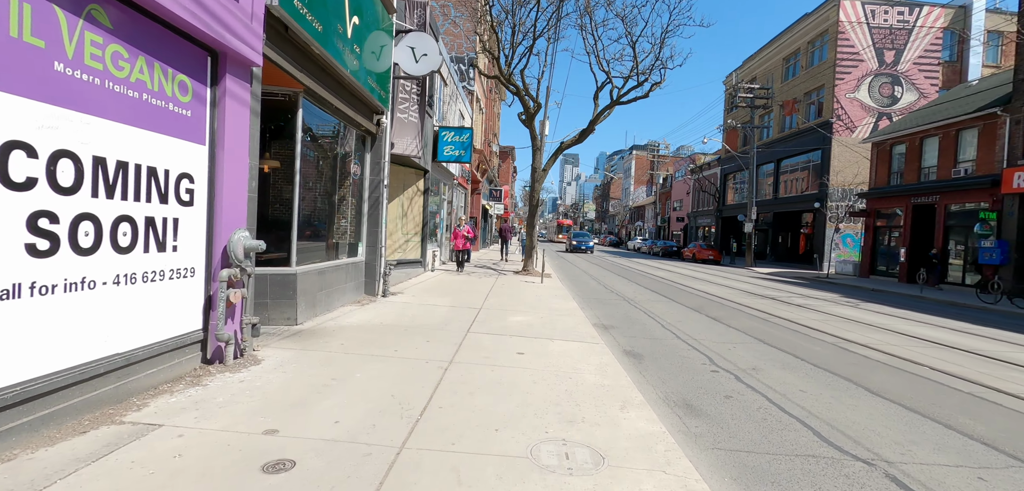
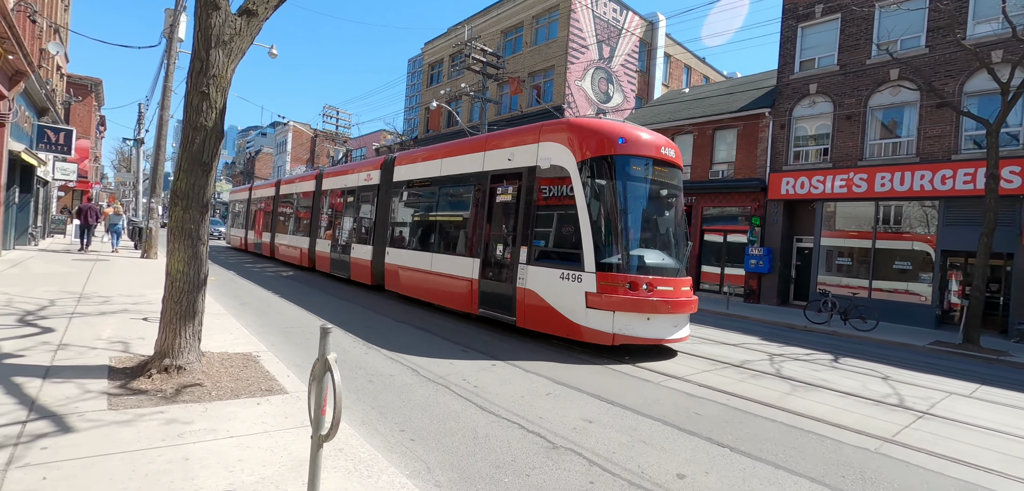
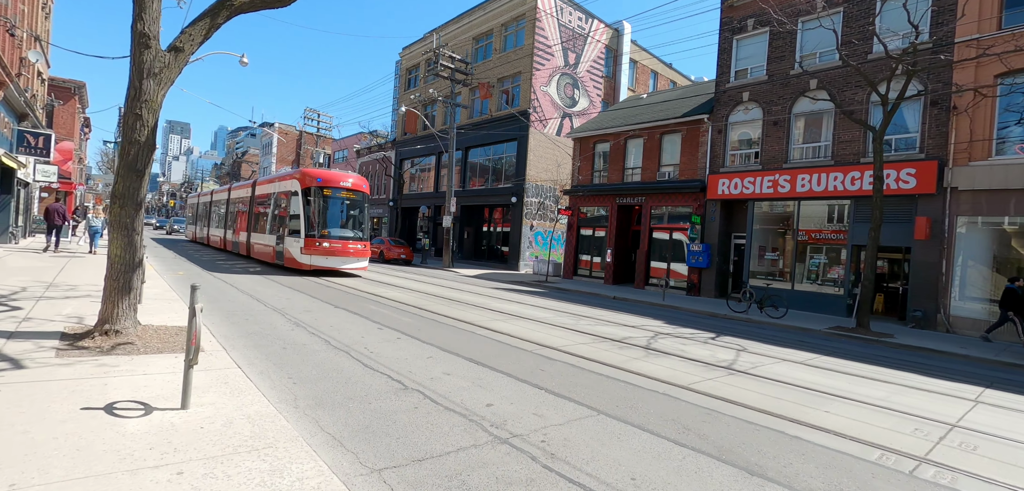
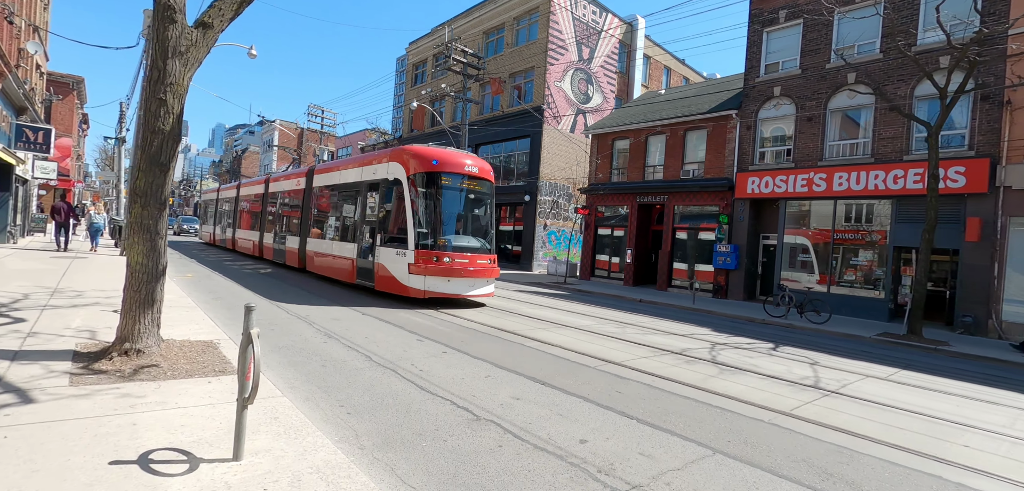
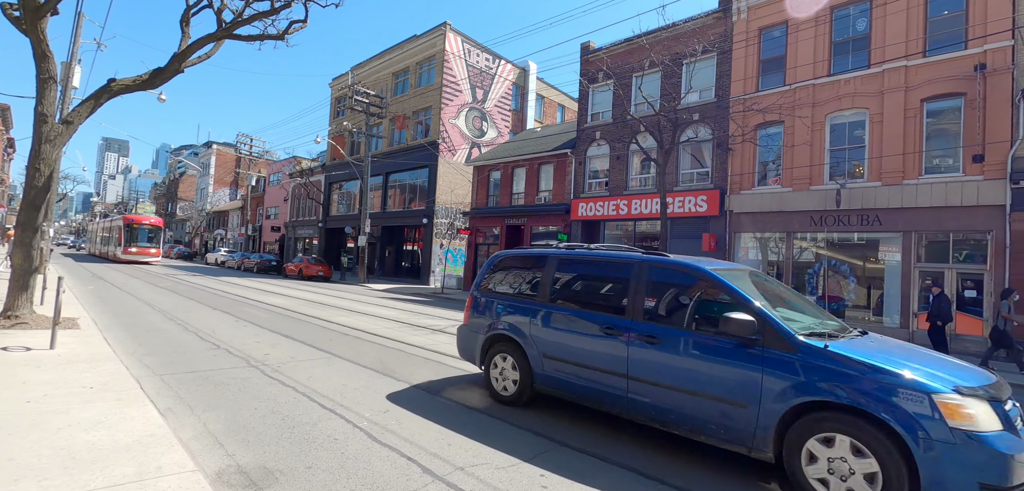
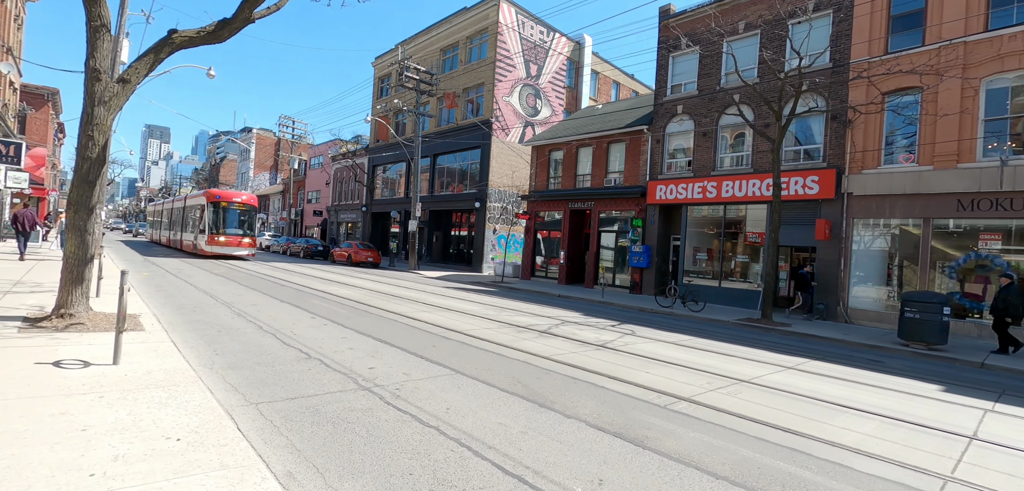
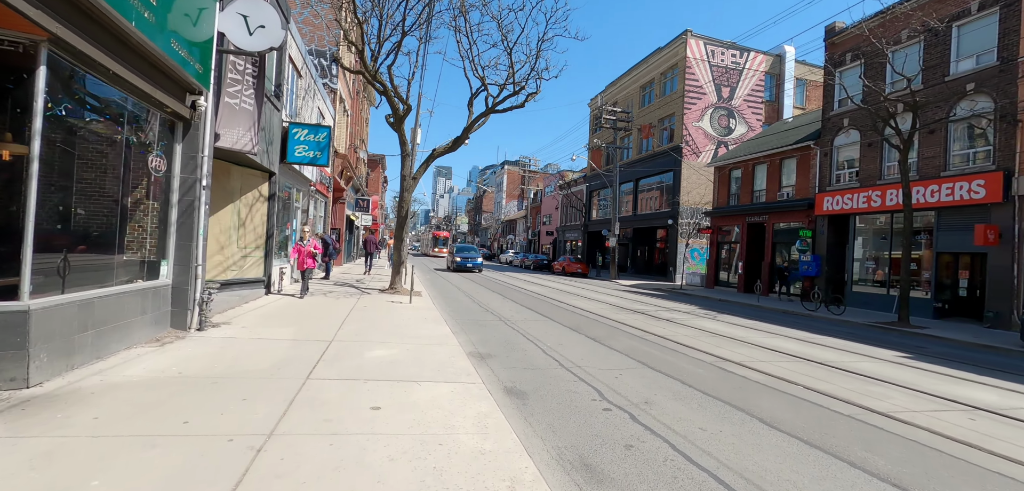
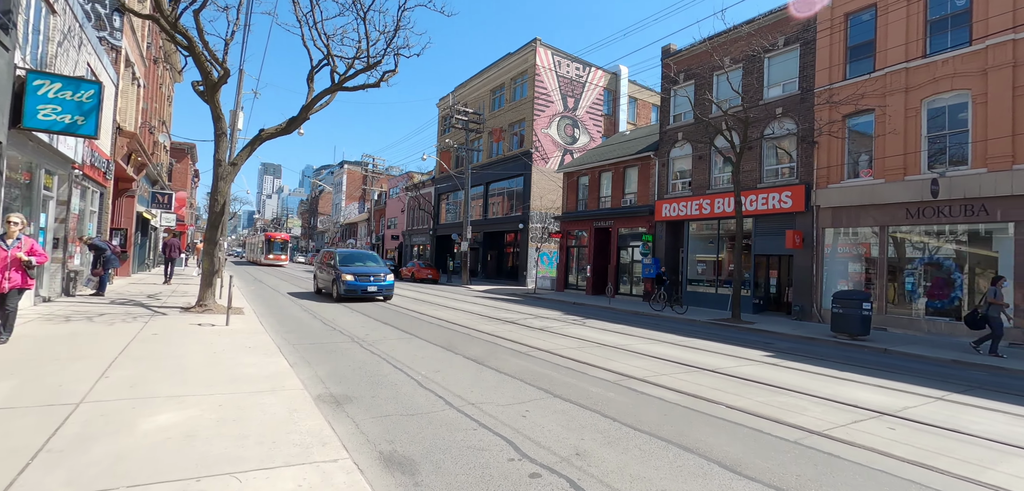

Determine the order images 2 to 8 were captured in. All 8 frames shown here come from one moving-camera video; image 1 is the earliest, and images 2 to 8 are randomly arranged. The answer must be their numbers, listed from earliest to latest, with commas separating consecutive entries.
7, 8, 5, 6, 3, 4, 2
